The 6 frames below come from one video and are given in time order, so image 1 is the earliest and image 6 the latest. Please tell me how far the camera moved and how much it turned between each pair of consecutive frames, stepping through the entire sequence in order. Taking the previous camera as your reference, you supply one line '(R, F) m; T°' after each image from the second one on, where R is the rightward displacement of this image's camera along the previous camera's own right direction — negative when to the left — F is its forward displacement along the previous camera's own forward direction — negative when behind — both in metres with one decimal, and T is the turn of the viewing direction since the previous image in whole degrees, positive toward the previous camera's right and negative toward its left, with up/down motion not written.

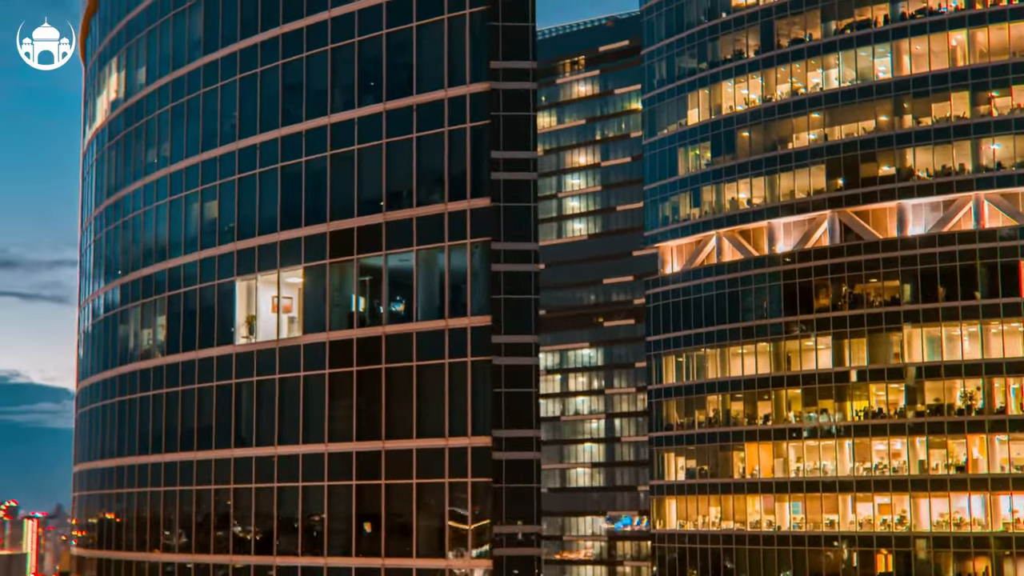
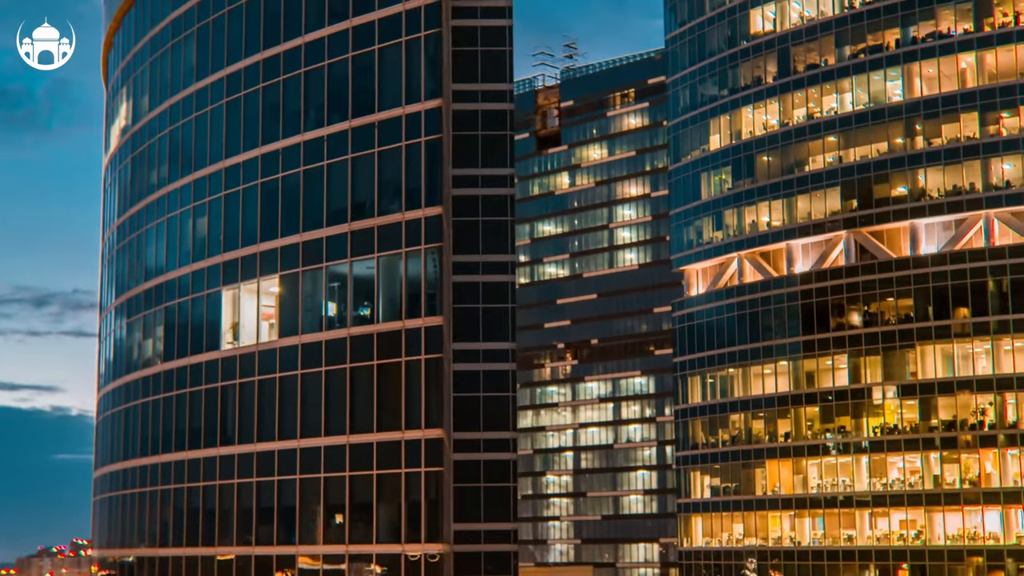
(+4.9, -3.5) m; -3°
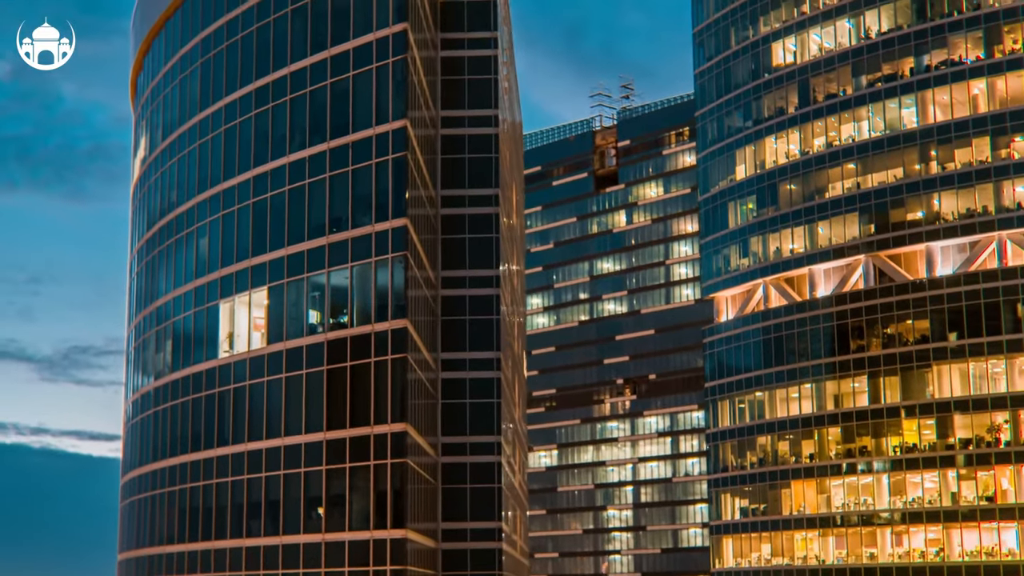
(+5.3, -4.1) m; -4°
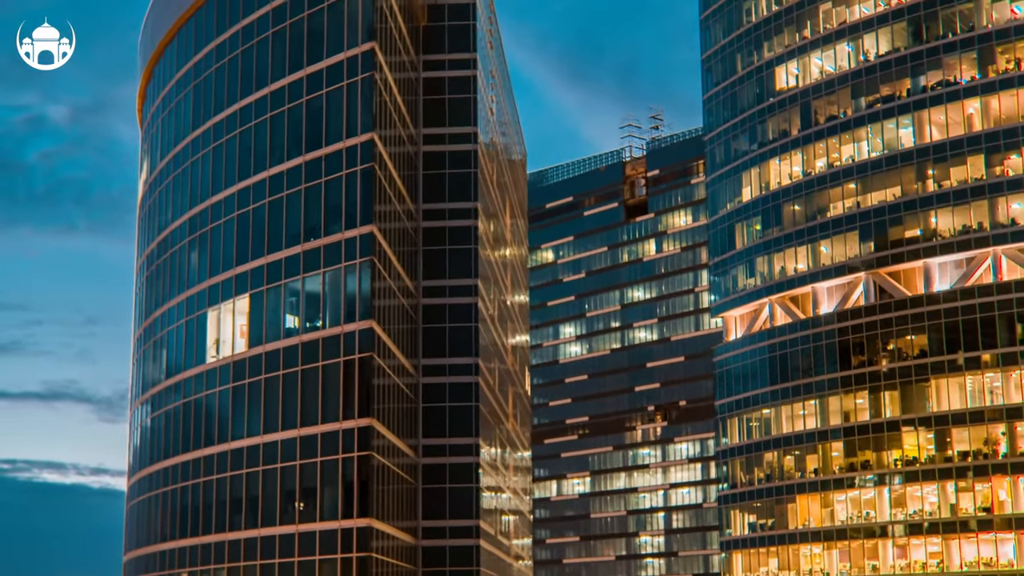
(+4.0, -3.2) m; -2°
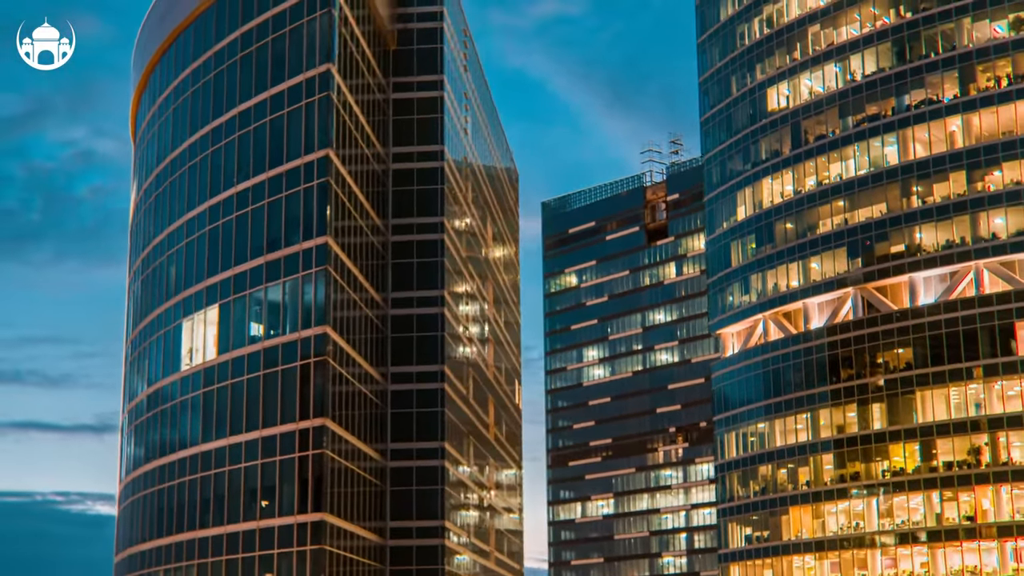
(+4.6, -3.2) m; -2°
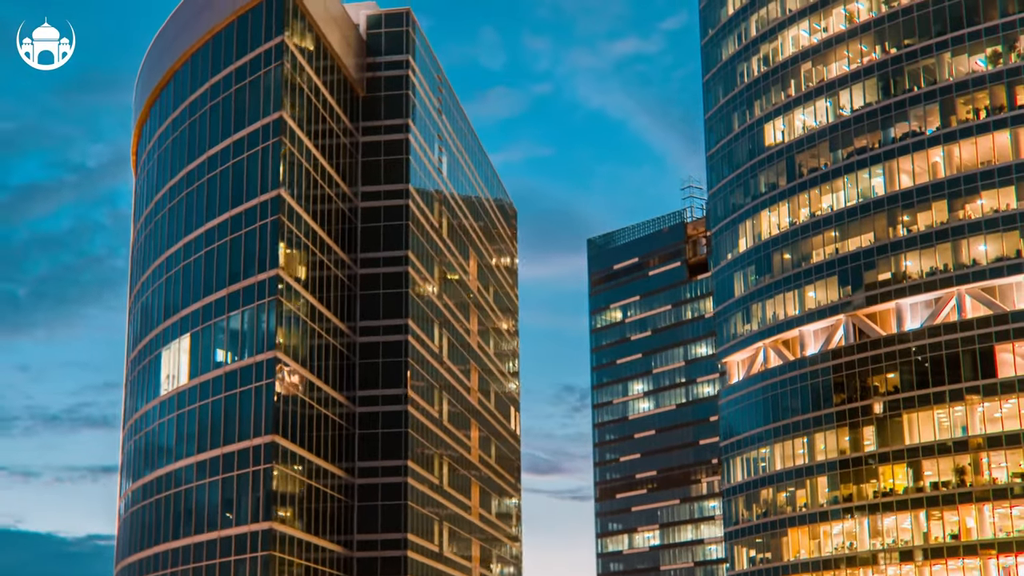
(+7.4, -5.1) m; -4°
